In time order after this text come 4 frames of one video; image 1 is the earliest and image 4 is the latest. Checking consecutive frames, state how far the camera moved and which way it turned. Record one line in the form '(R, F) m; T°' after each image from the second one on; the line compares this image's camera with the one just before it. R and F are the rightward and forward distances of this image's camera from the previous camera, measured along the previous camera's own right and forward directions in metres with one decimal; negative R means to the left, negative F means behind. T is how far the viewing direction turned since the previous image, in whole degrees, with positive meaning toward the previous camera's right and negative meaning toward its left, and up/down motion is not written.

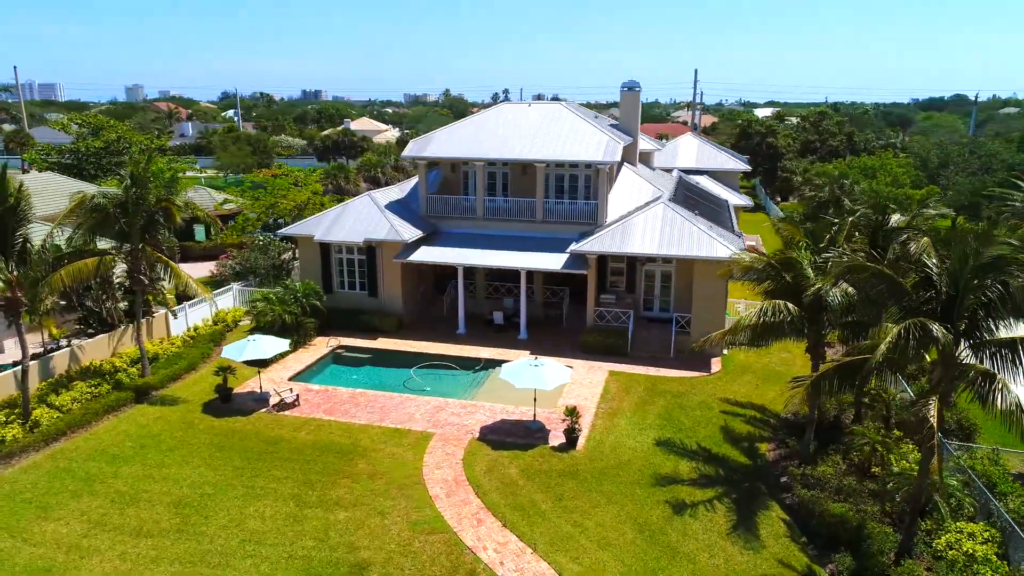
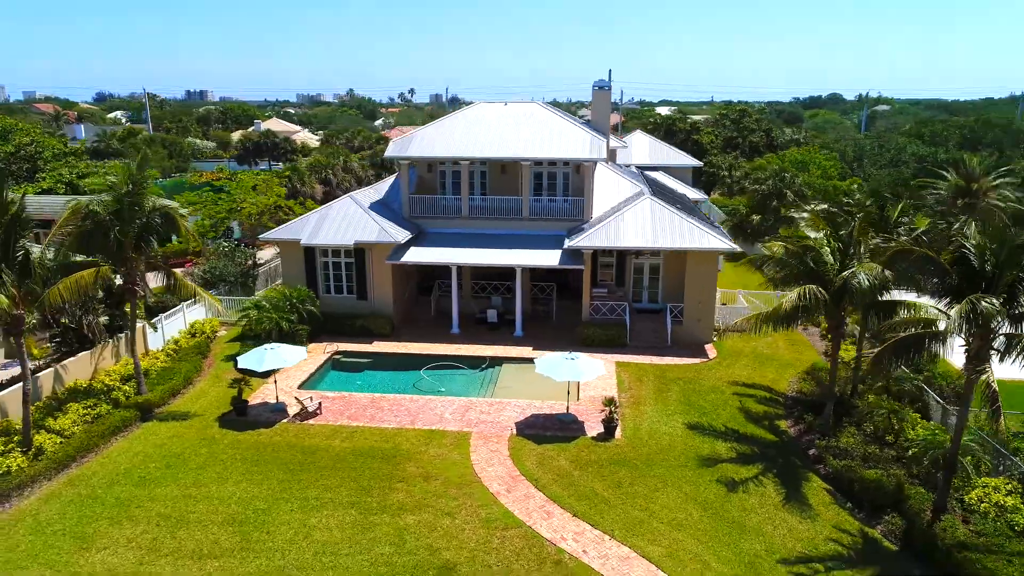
(-2.8, 0.0) m; +8°
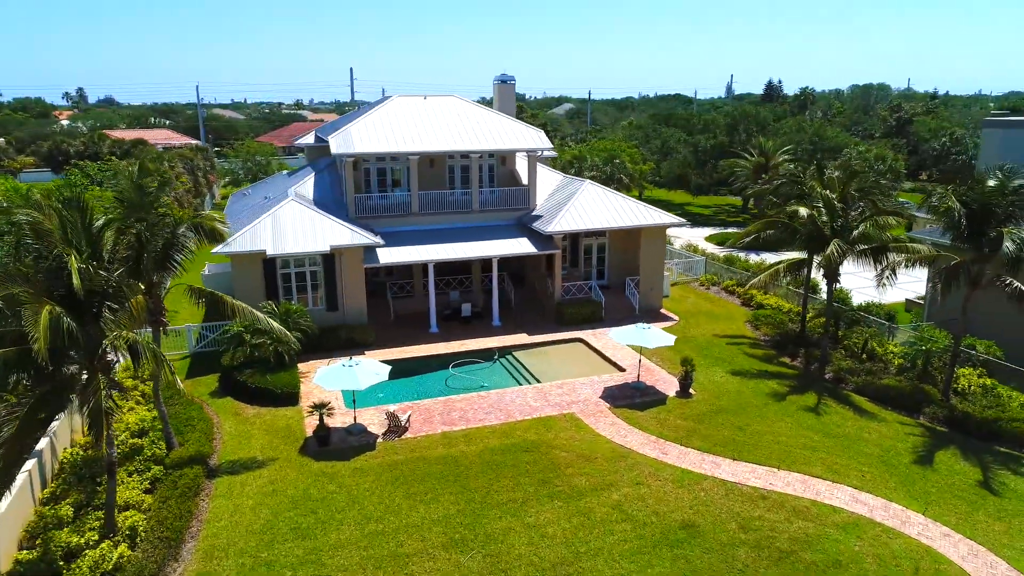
(-8.4, +1.5) m; +24°
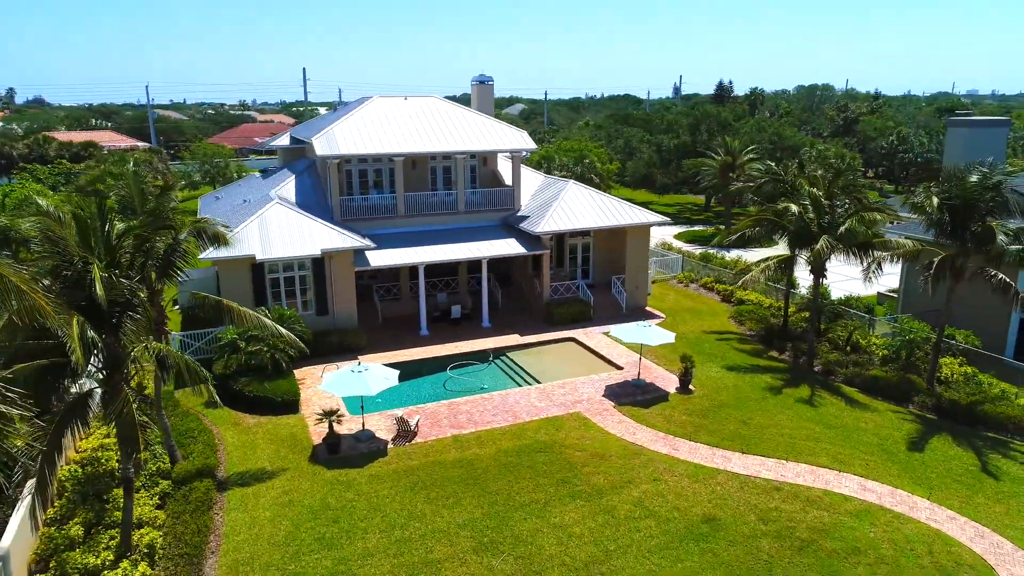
(-1.2, +0.1) m; +4°
